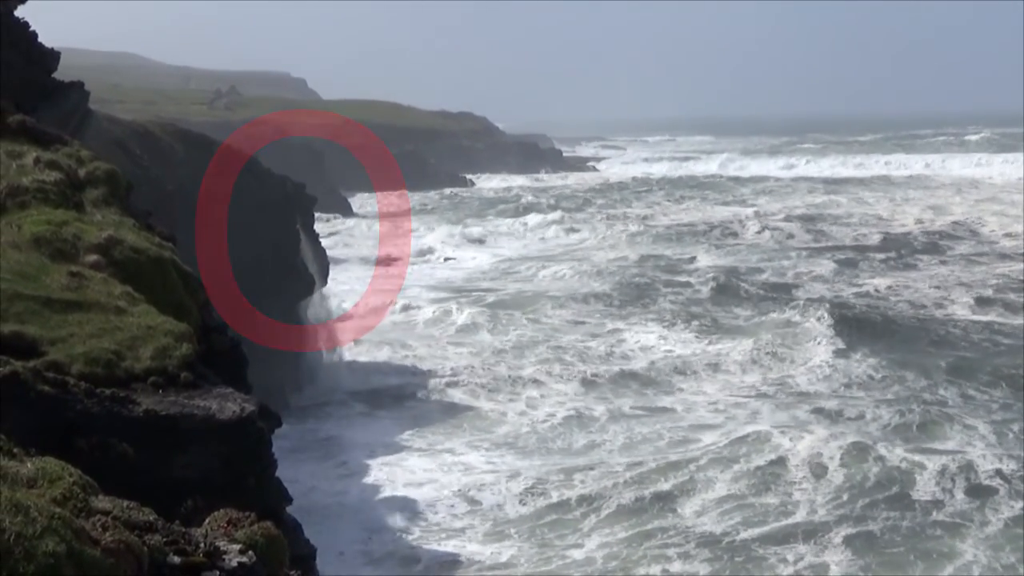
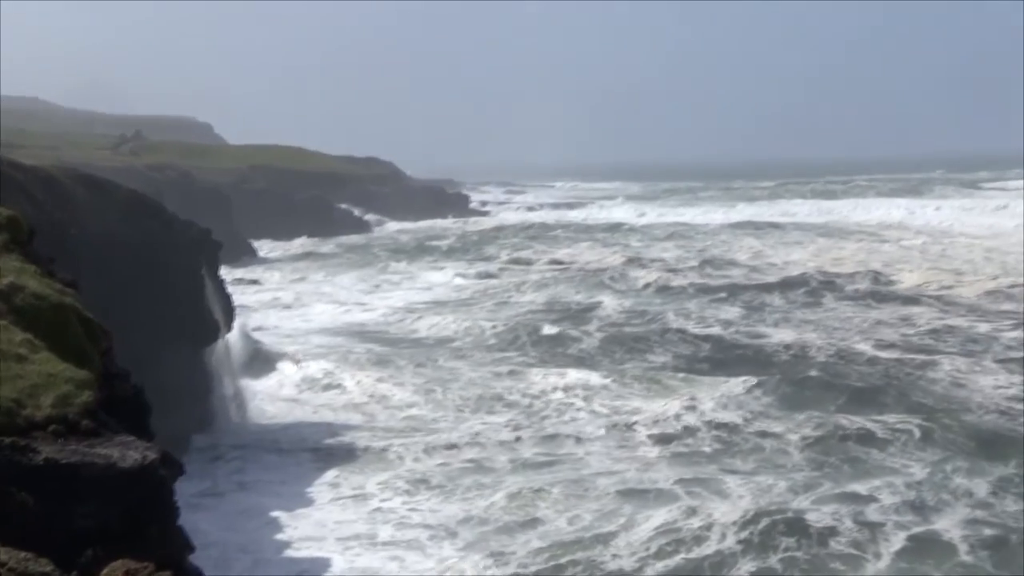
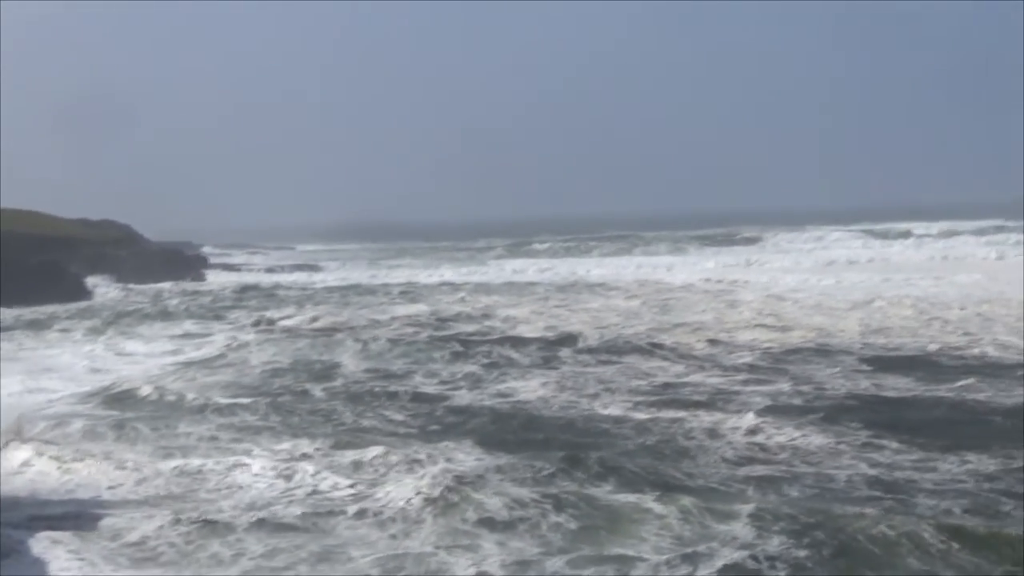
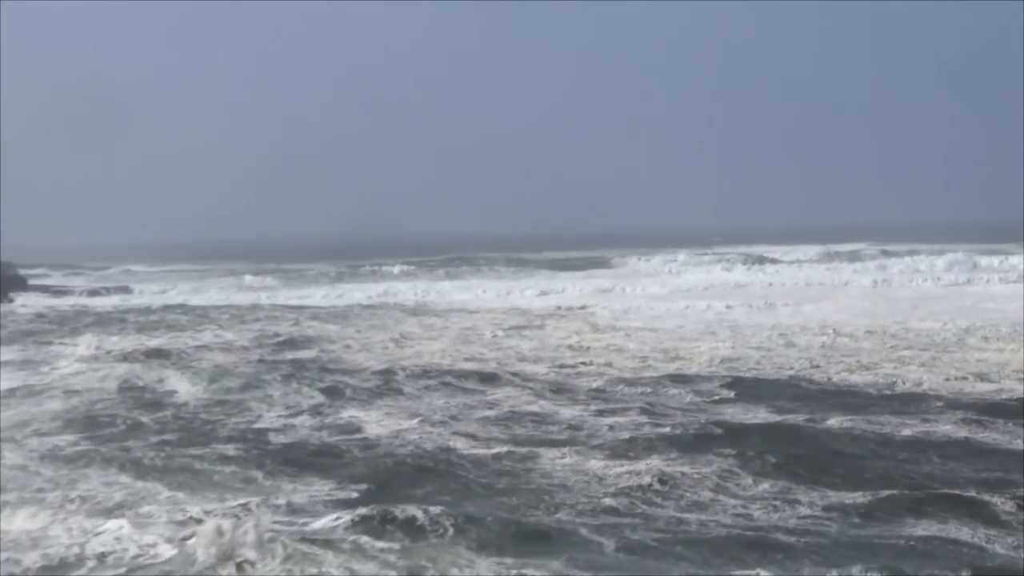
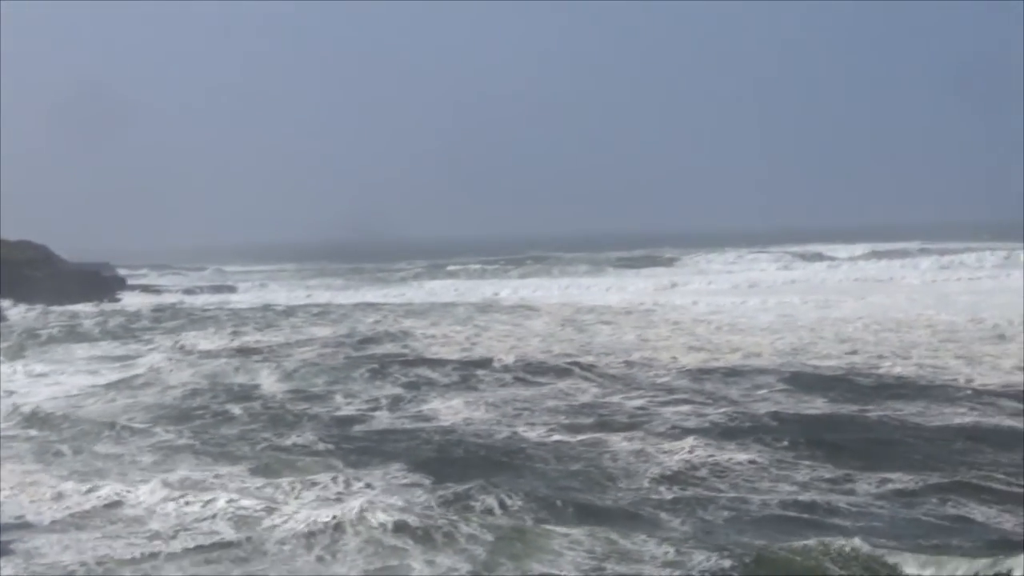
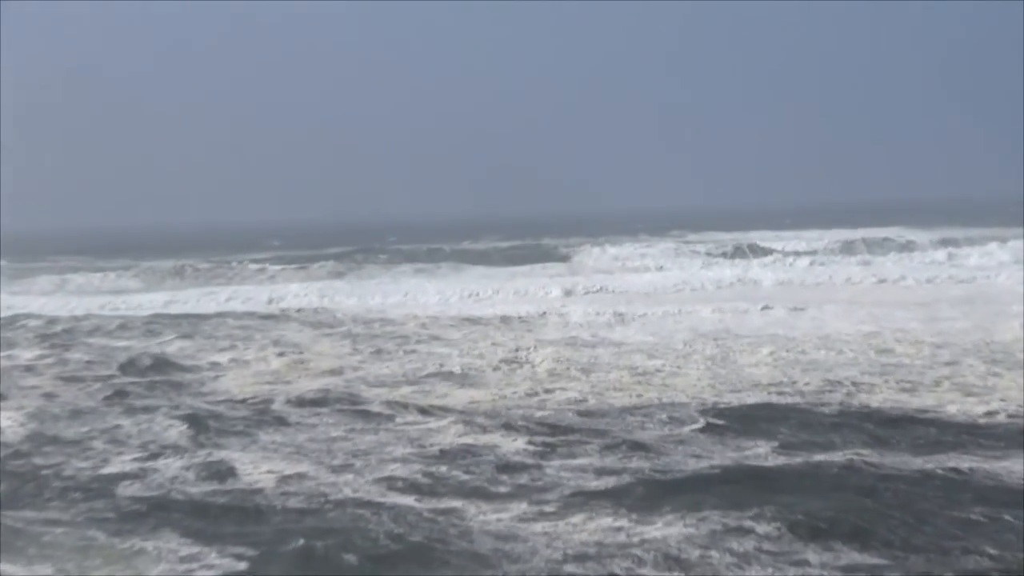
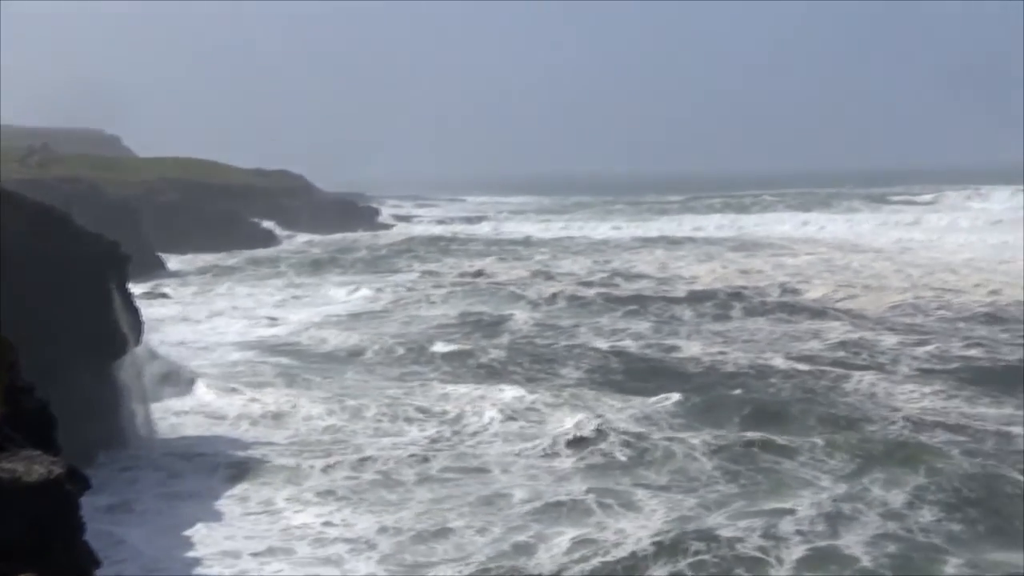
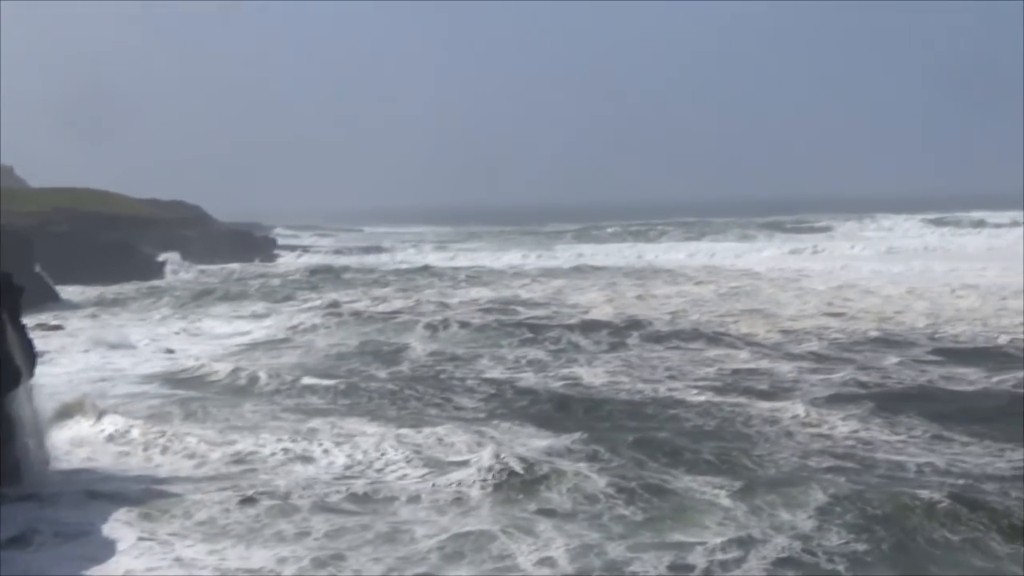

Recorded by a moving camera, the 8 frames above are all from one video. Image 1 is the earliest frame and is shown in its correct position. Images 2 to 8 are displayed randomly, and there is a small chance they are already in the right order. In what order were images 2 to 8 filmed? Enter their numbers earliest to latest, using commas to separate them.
2, 7, 8, 3, 5, 4, 6
